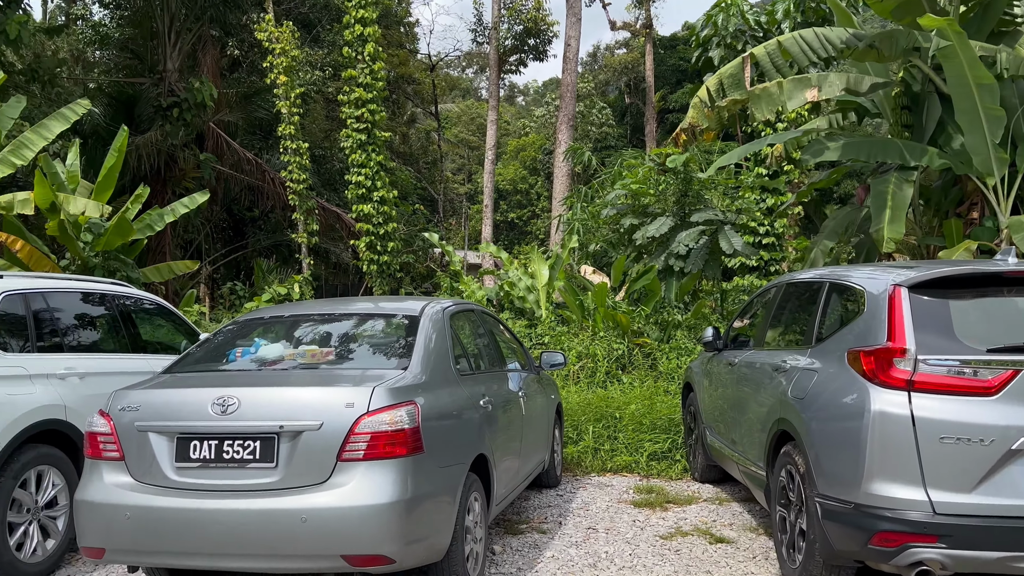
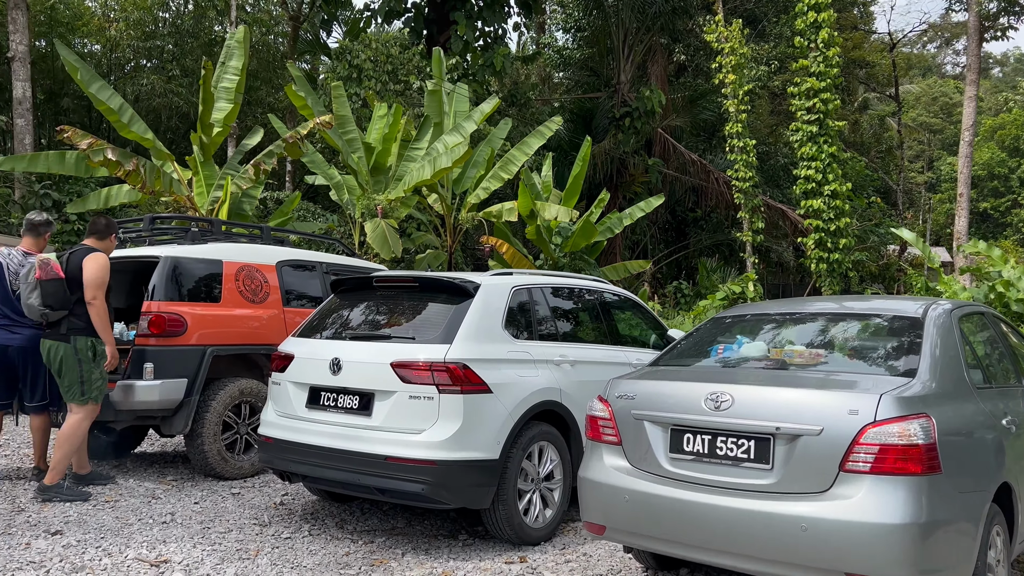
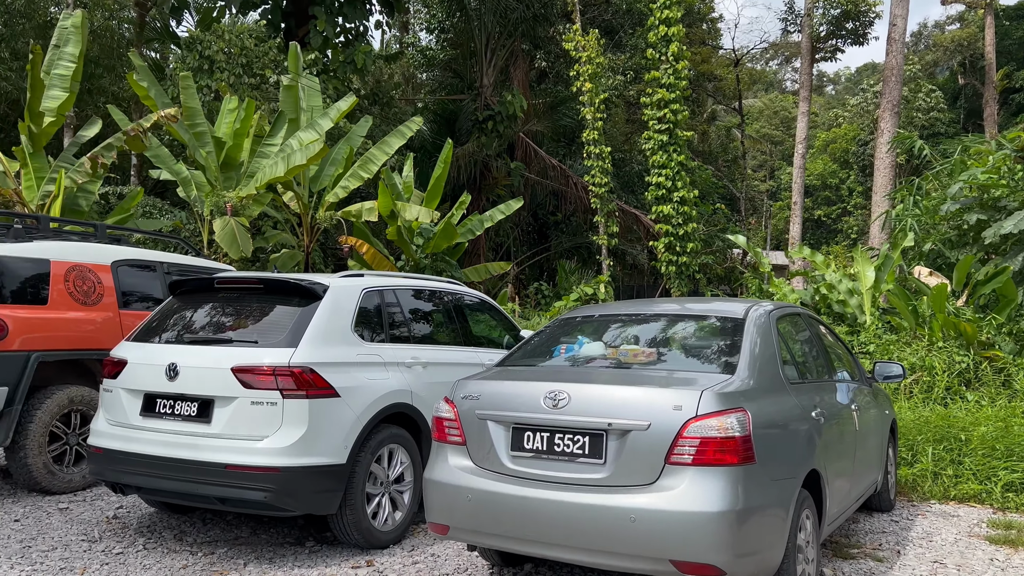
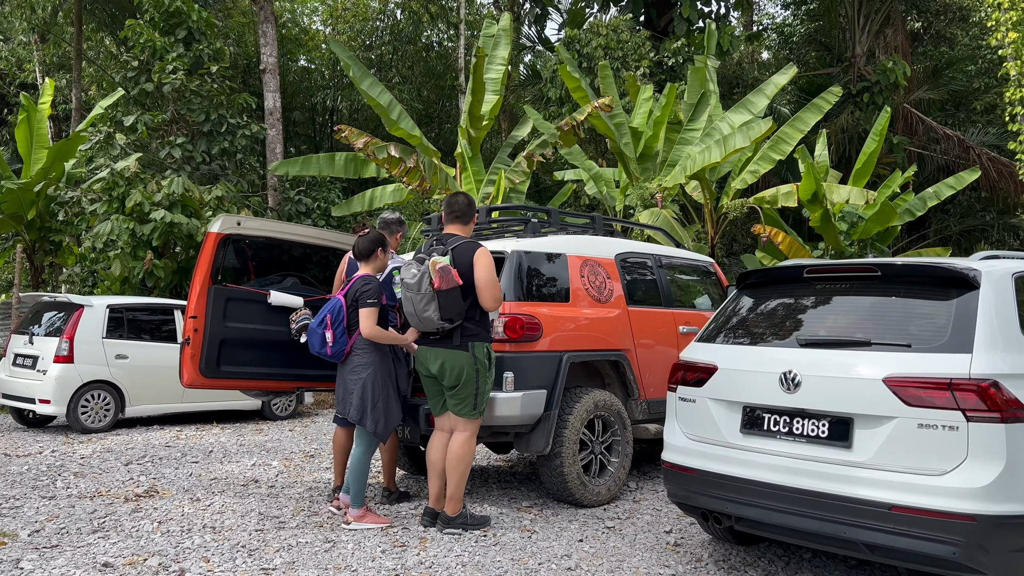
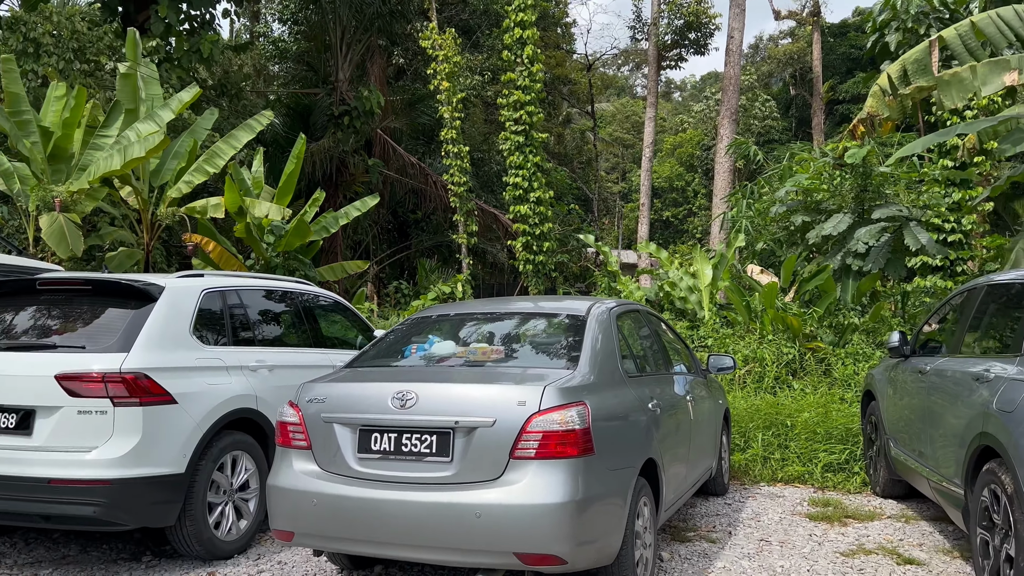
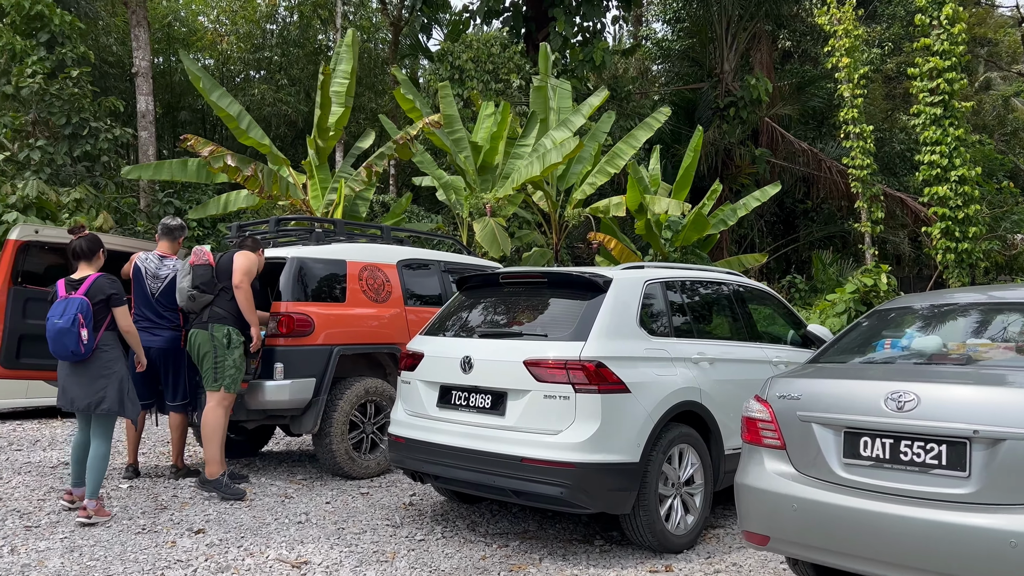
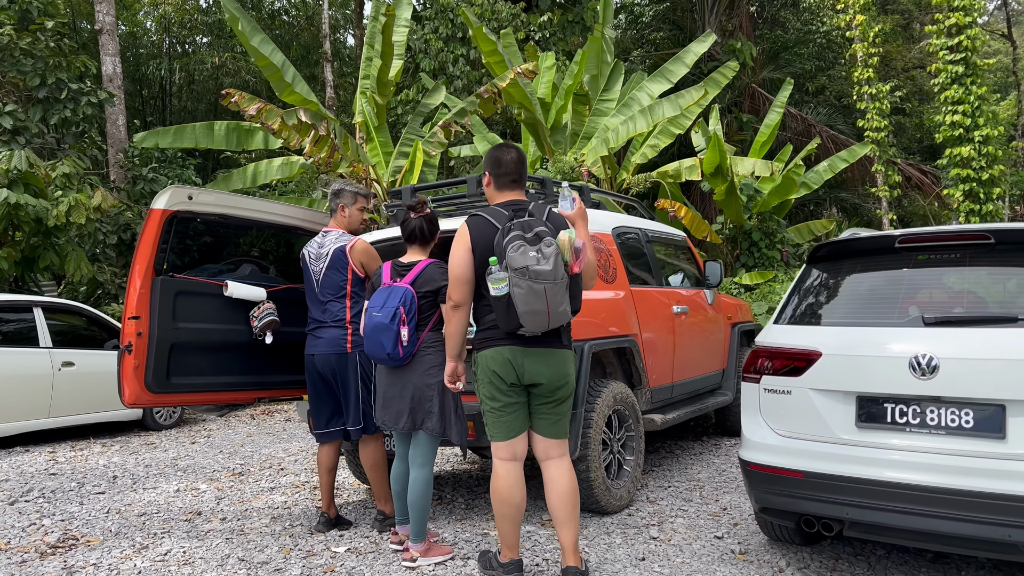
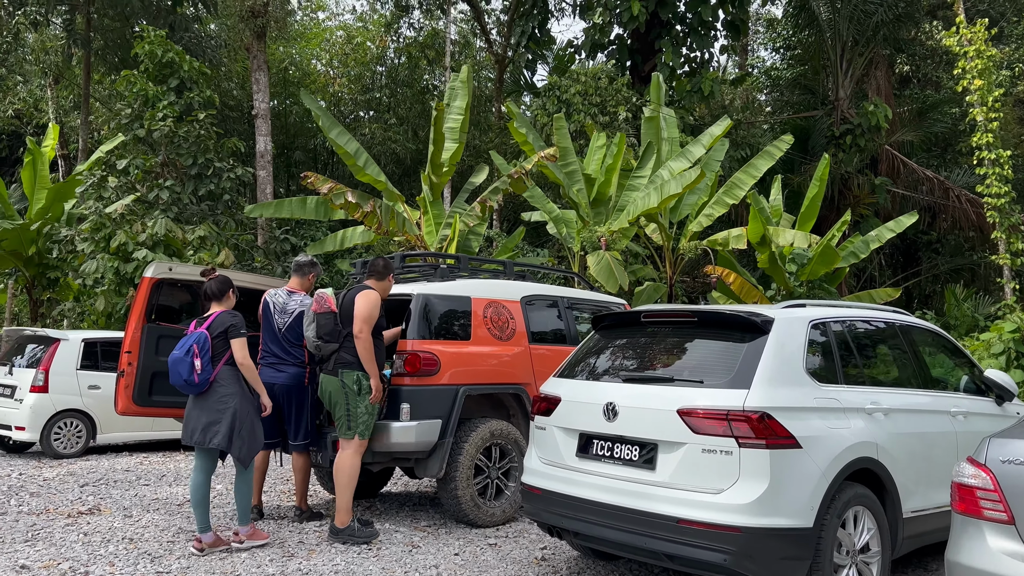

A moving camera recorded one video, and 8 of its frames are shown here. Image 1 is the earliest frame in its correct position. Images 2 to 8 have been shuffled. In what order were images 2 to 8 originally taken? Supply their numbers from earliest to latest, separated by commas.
5, 3, 2, 6, 8, 4, 7
